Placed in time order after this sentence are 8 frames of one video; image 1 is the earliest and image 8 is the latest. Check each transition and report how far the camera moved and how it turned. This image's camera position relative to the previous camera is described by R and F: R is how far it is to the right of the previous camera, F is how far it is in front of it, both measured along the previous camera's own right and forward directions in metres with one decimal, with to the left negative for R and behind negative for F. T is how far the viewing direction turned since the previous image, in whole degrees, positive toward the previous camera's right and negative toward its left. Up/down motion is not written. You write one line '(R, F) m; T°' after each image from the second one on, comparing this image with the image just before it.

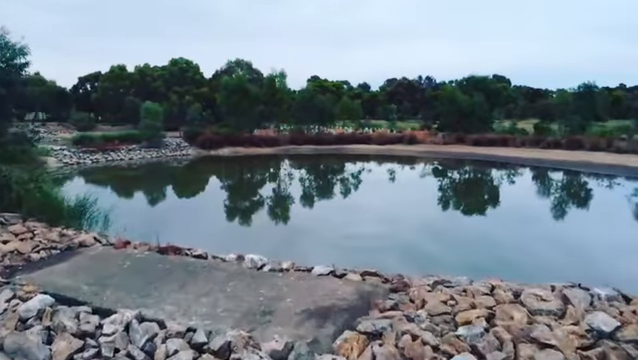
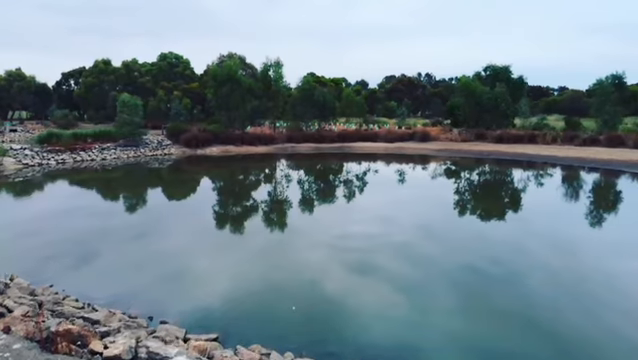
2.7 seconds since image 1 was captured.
(-0.2, +1.9) m; +1°
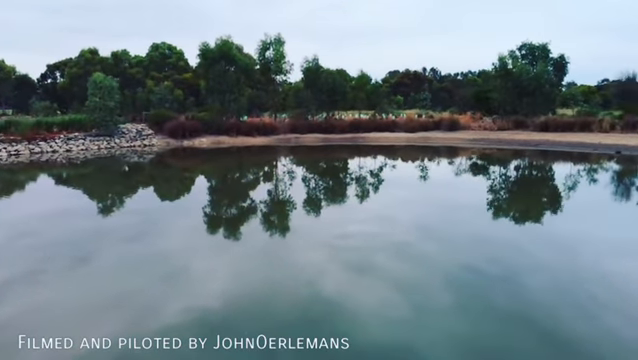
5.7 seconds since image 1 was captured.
(-0.2, +2.2) m; 0°
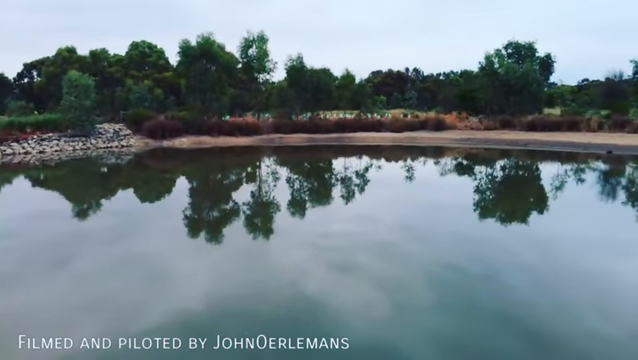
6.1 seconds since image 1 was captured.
(0.0, +0.3) m; +2°
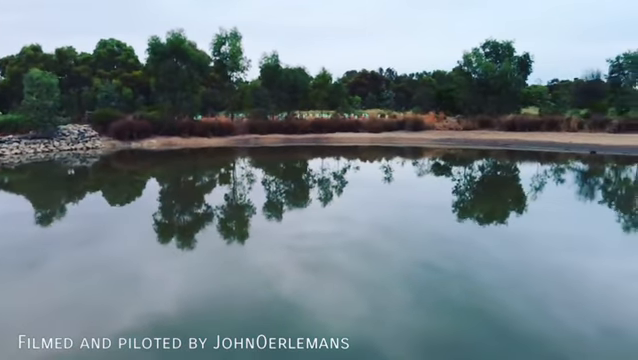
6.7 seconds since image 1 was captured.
(0.0, +0.4) m; +3°
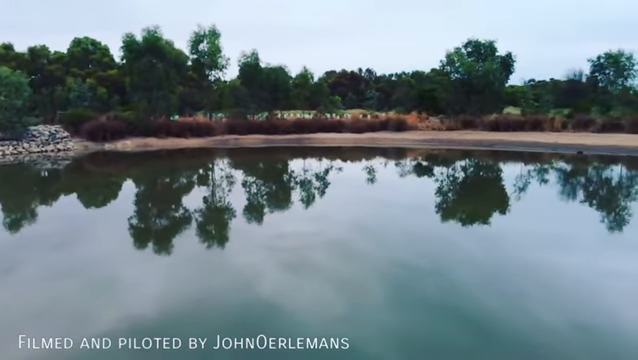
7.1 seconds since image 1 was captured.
(0.0, +0.3) m; +2°
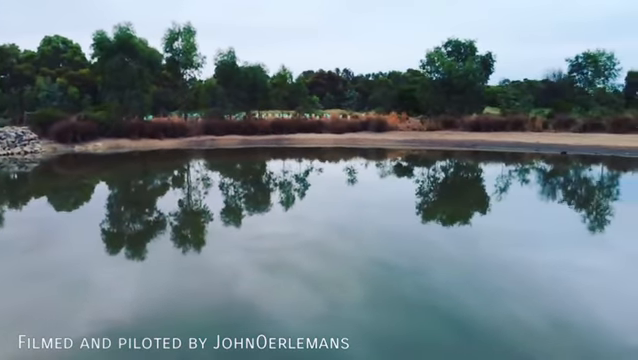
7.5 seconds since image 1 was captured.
(0.0, +0.3) m; +2°
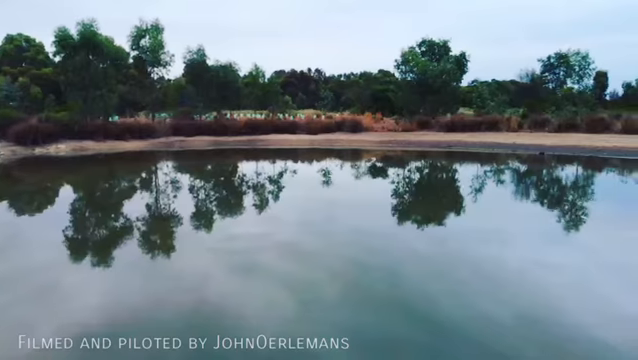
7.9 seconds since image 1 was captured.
(0.0, +0.3) m; +3°
